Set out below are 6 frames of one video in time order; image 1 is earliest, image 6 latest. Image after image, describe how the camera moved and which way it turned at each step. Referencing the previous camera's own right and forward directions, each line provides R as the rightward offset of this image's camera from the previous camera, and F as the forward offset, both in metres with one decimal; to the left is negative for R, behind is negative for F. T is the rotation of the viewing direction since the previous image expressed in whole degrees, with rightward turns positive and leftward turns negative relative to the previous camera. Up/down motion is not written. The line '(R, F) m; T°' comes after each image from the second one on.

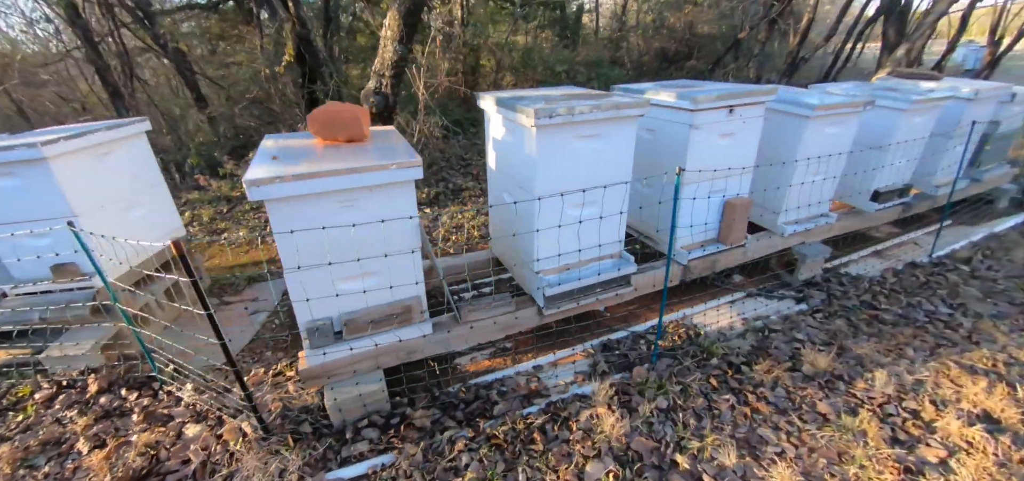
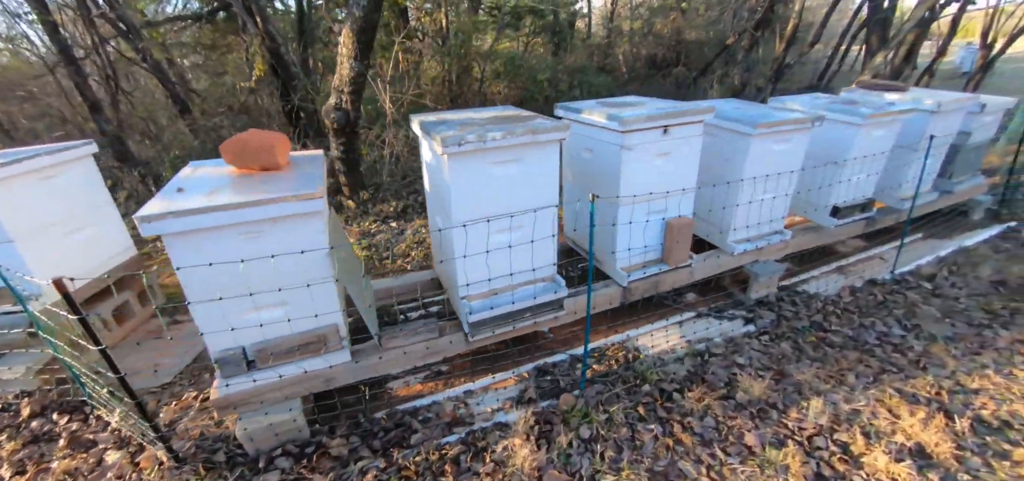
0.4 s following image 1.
(+0.4, 0.0) m; -1°
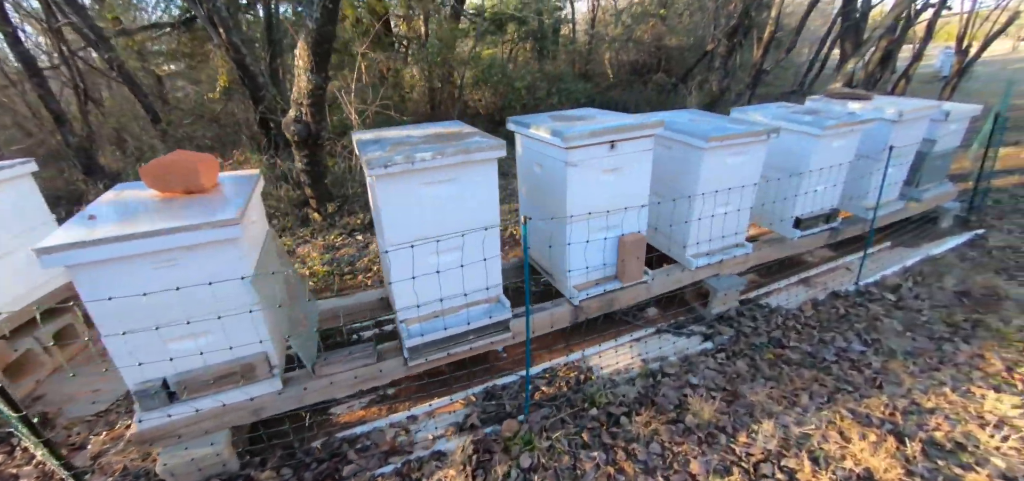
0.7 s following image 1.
(+0.3, +0.1) m; 0°
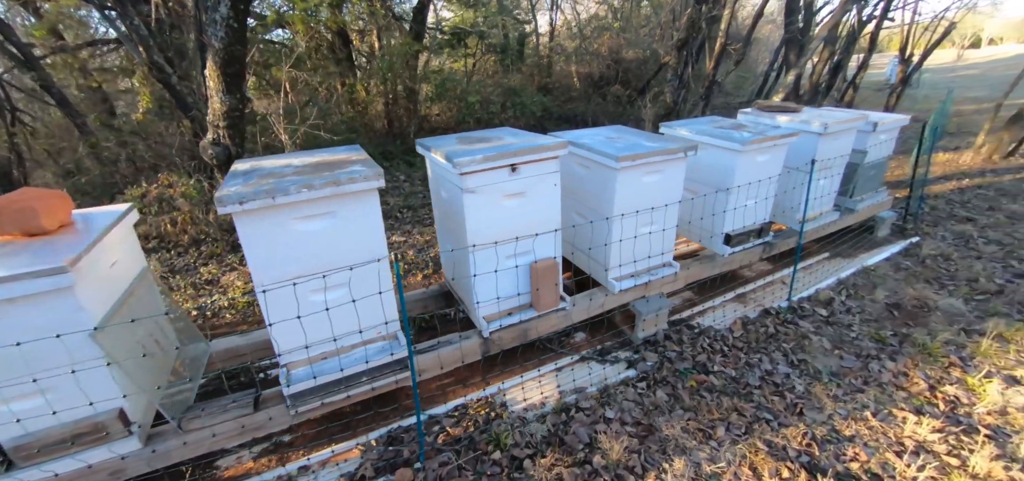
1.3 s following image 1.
(+0.4, +0.1) m; +2°
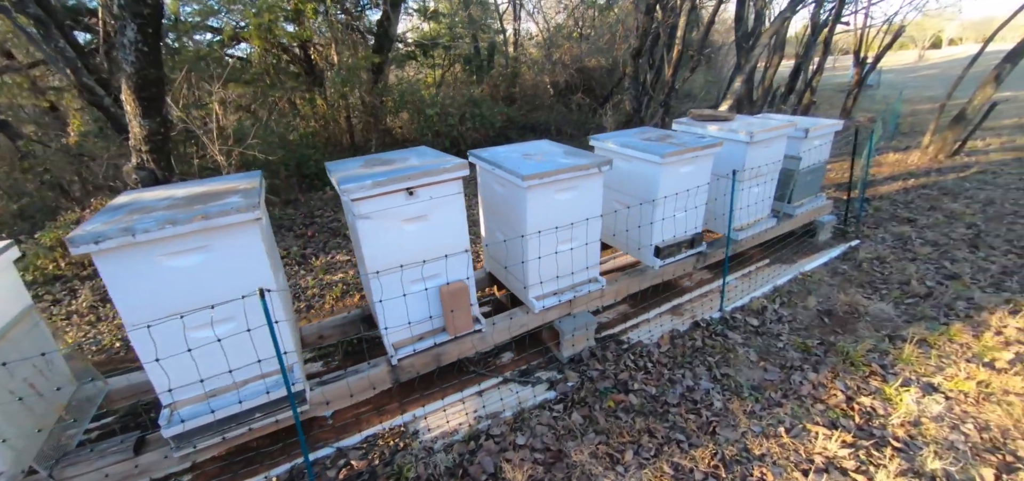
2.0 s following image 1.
(+0.4, +0.1) m; +1°
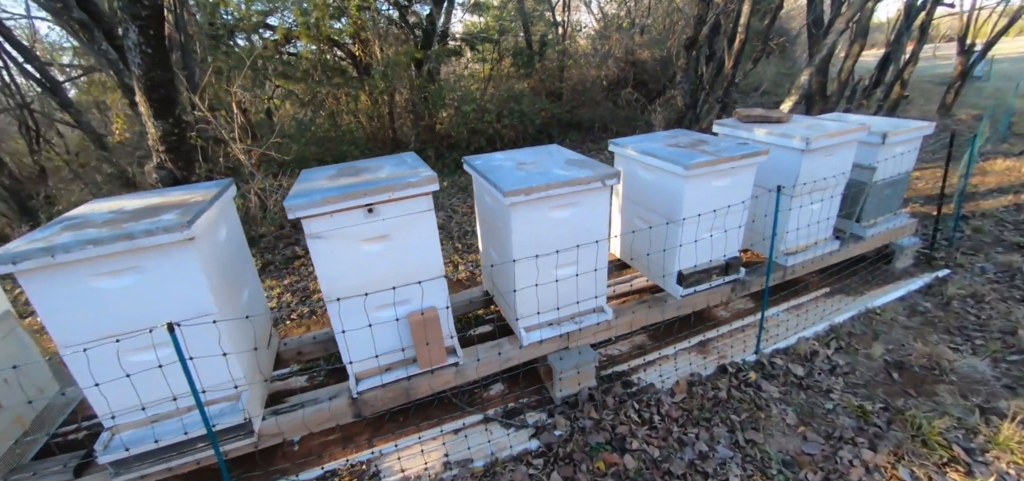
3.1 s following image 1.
(+0.3, +0.3) m; -7°
